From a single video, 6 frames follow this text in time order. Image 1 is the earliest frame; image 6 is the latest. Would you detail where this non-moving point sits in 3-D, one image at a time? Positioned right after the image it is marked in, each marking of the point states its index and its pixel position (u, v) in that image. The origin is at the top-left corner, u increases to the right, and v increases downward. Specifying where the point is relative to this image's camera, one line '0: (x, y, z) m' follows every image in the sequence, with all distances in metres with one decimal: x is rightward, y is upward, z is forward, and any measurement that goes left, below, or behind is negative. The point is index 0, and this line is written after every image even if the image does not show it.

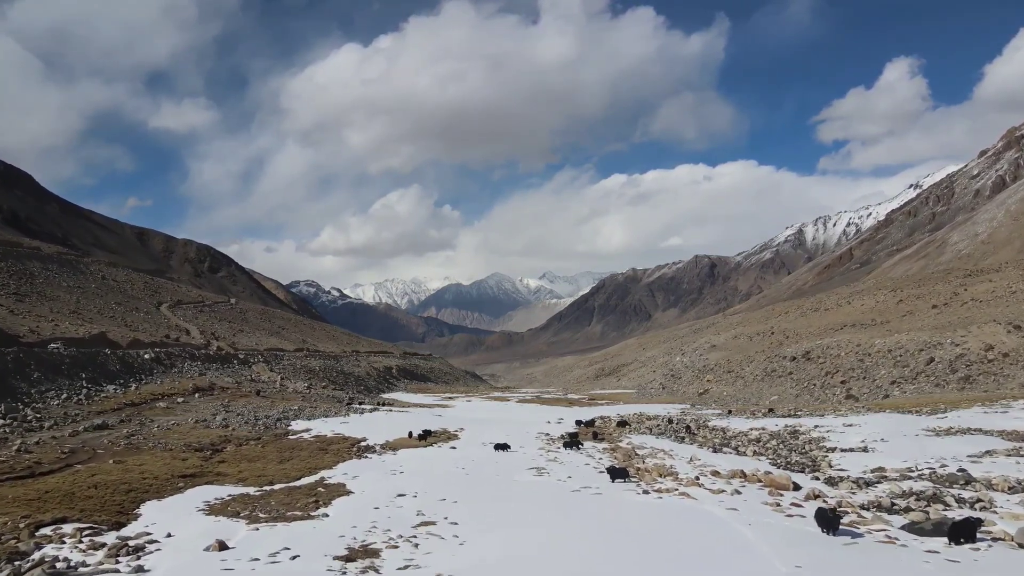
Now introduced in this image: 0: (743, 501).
0: (+5.3, -4.9, +13.6) m
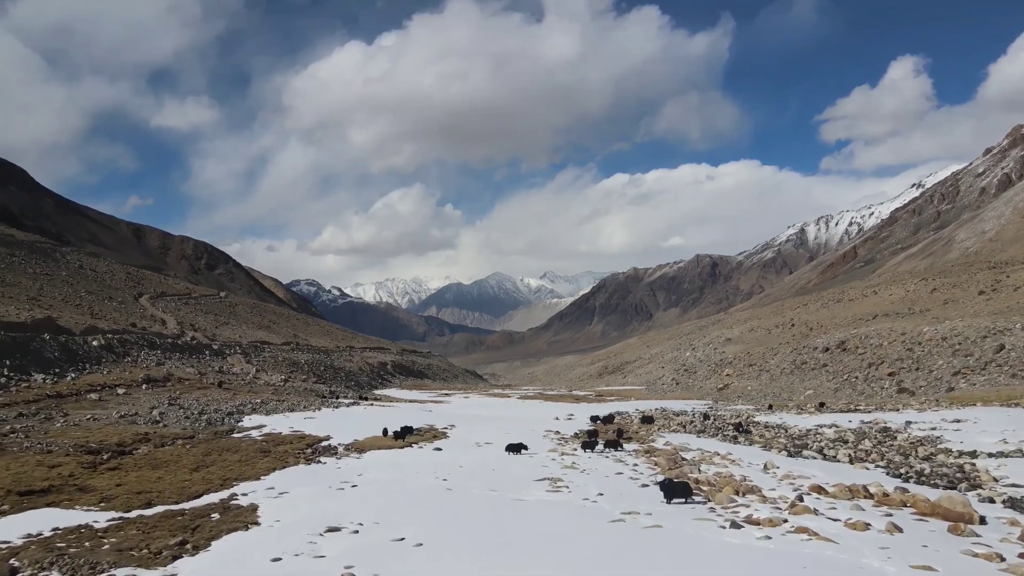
0: (+5.4, -3.4, +7.7) m
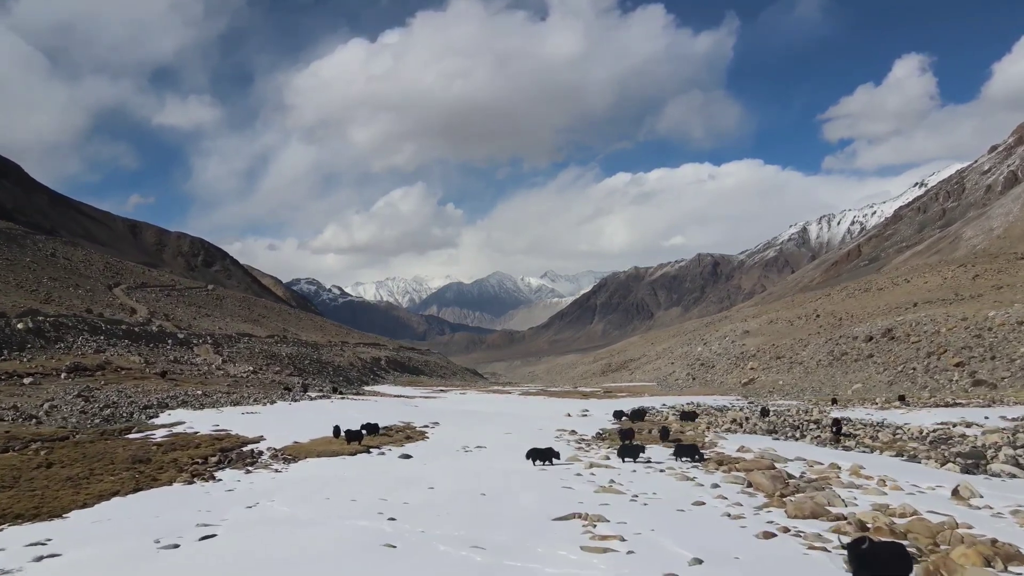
0: (+5.4, -1.9, +1.4) m
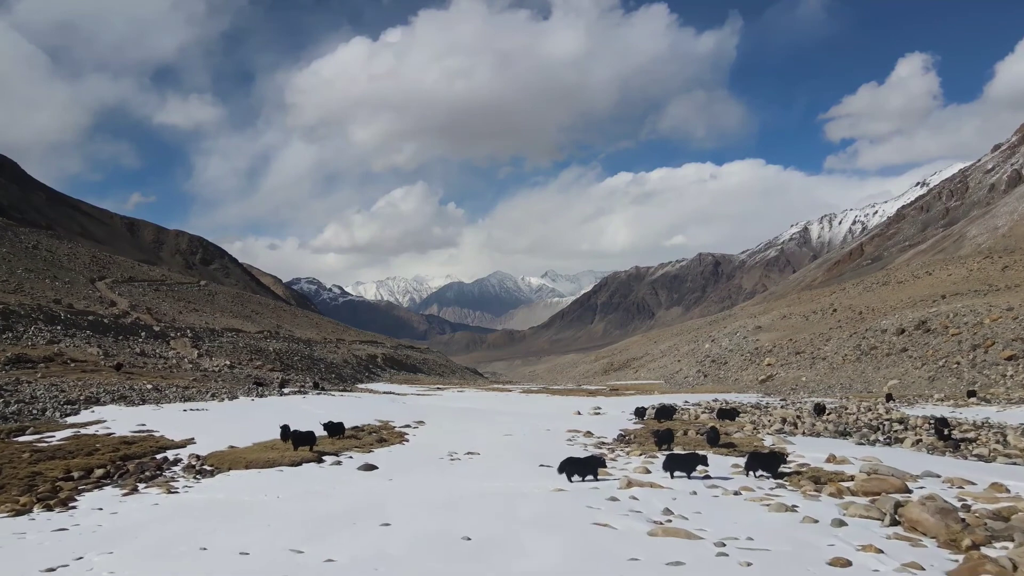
0: (+5.4, -1.1, -2.3) m
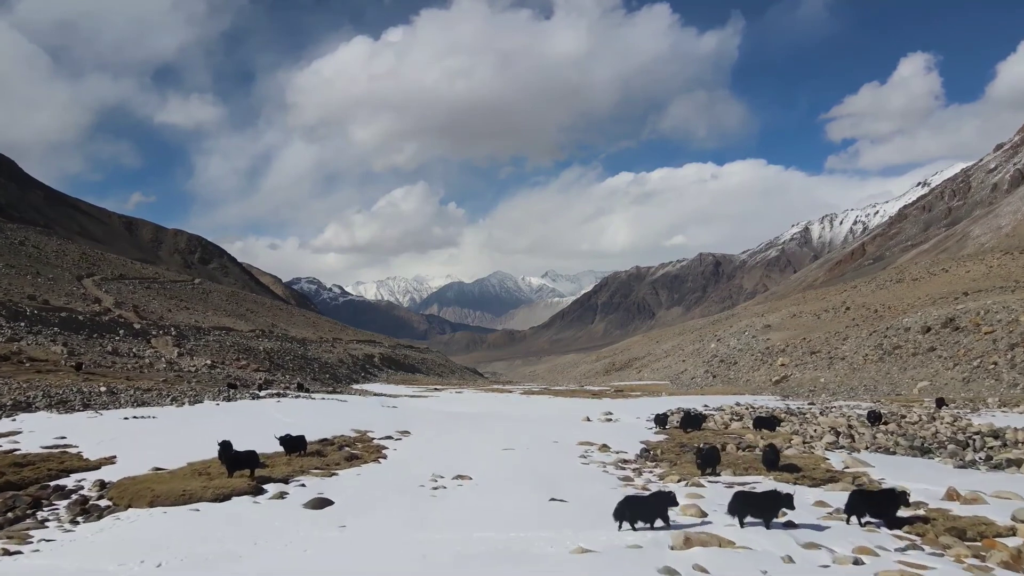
0: (+5.4, -0.8, -4.8) m
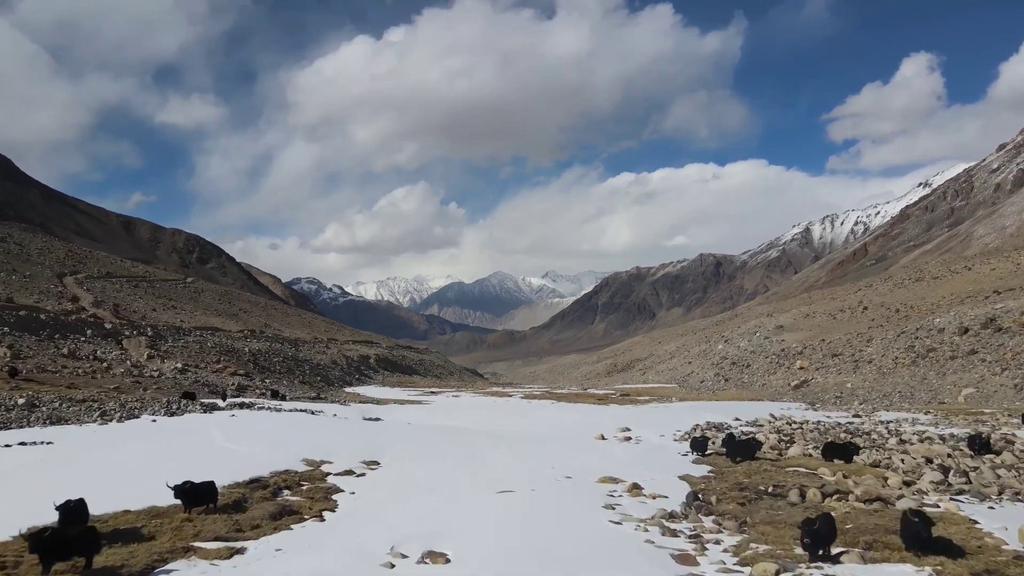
0: (+5.4, -0.5, -8.2) m
